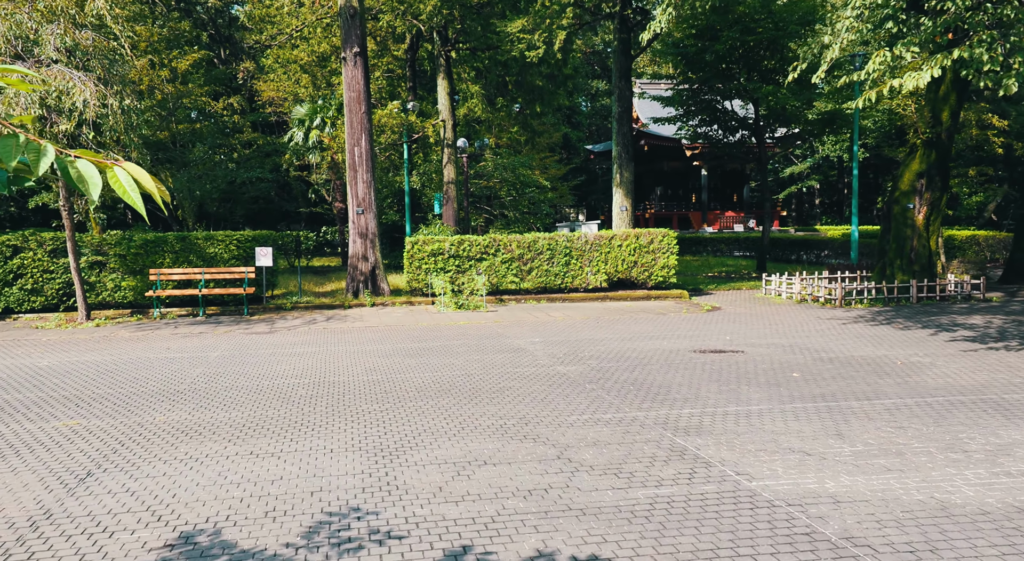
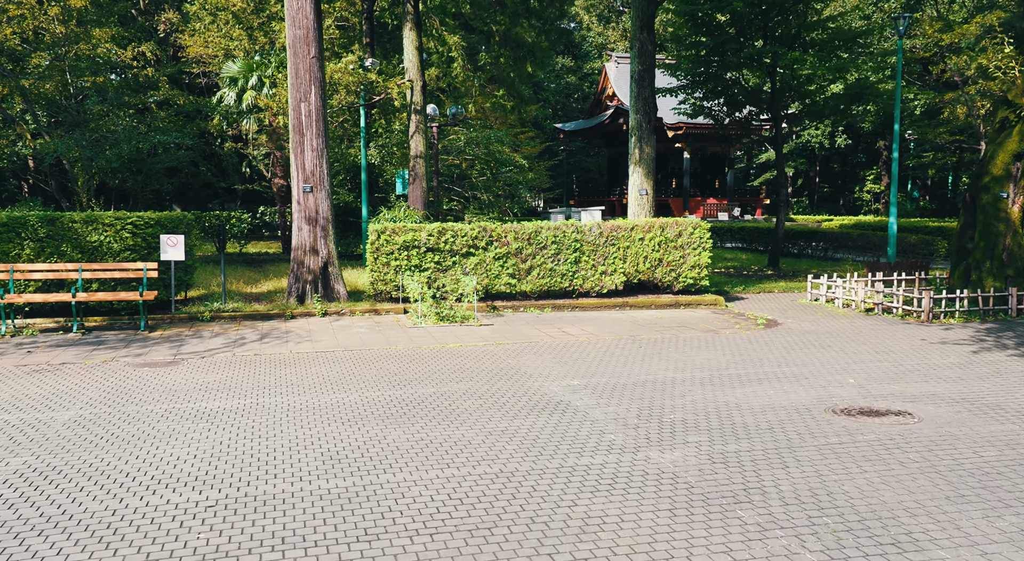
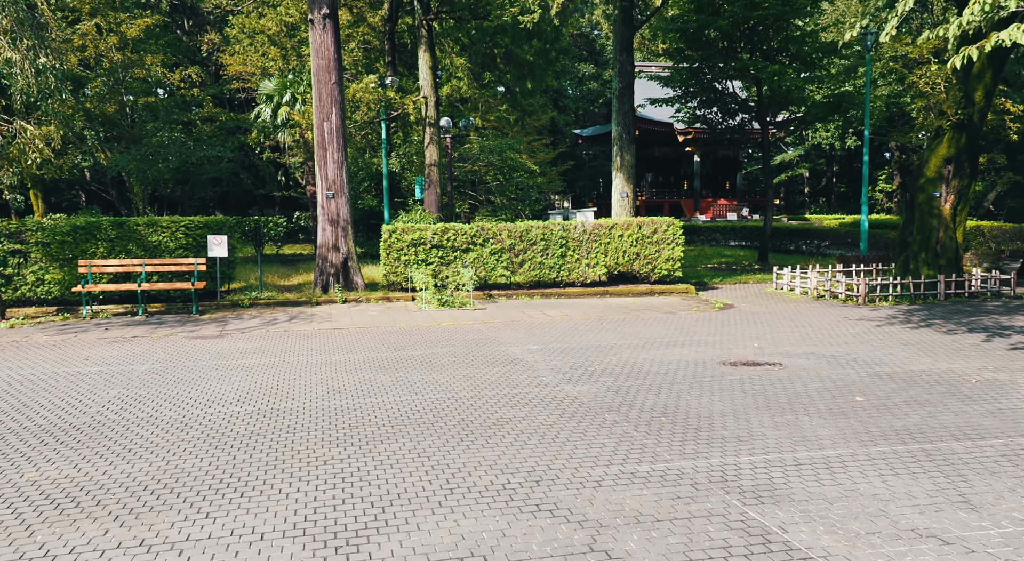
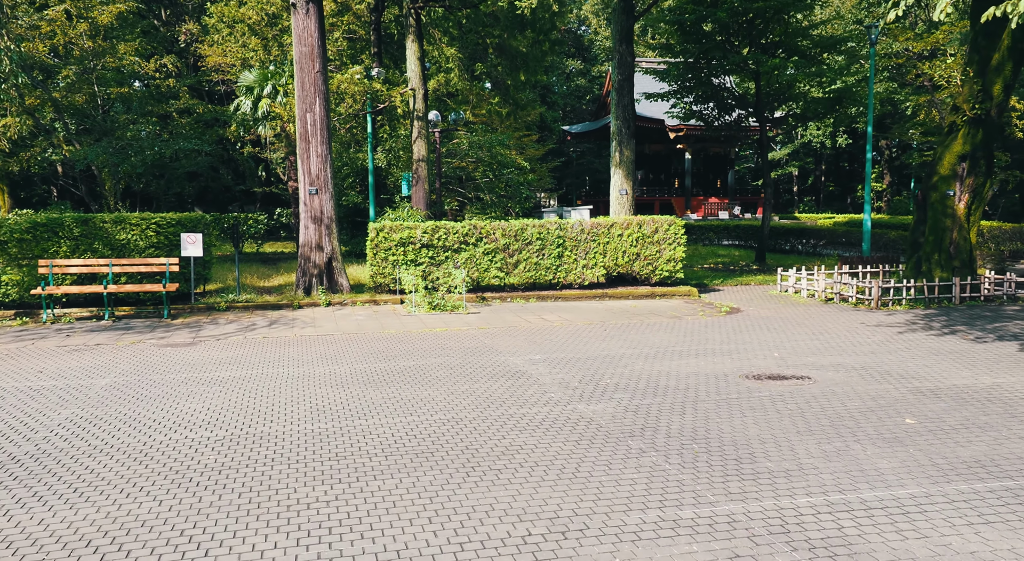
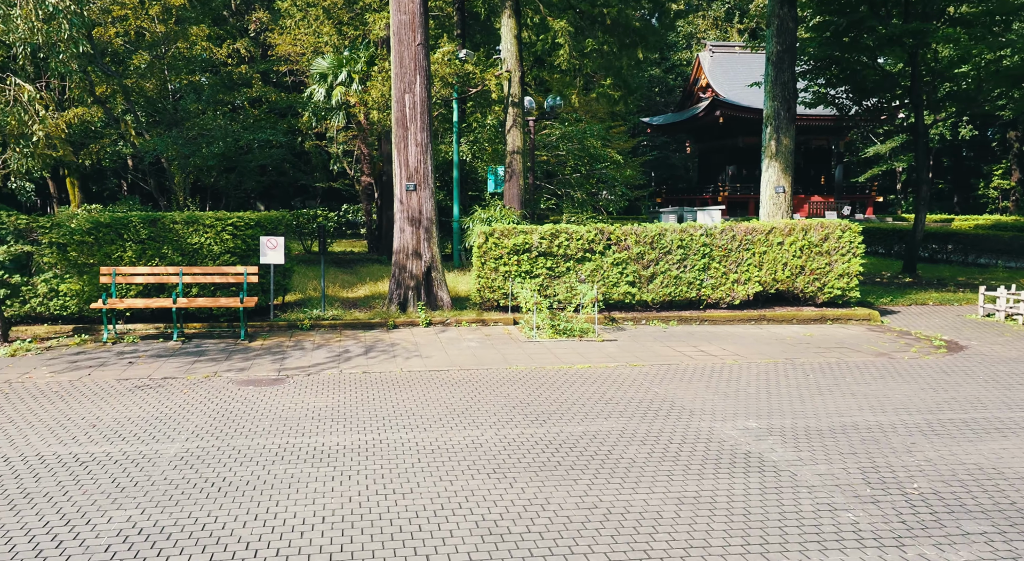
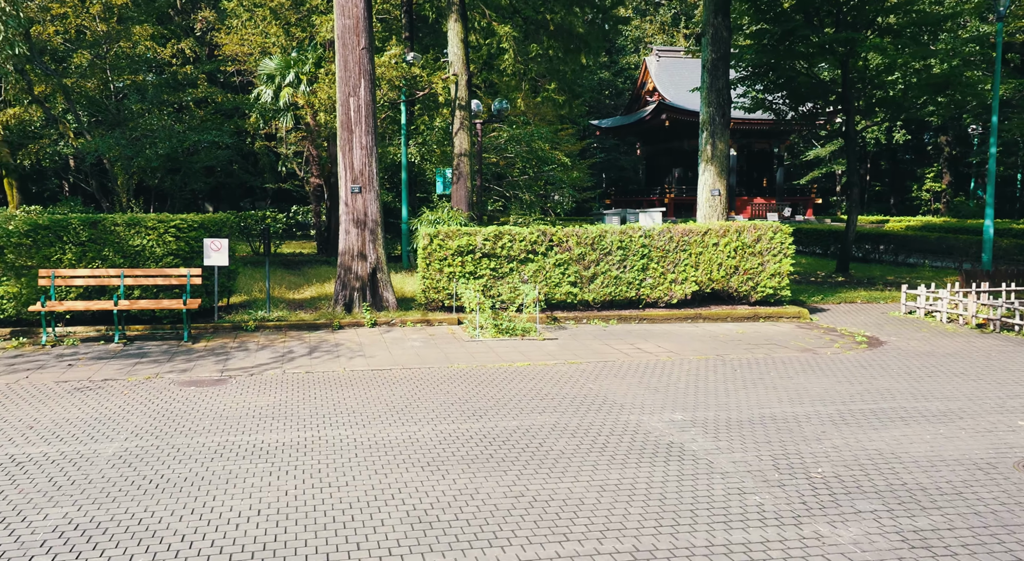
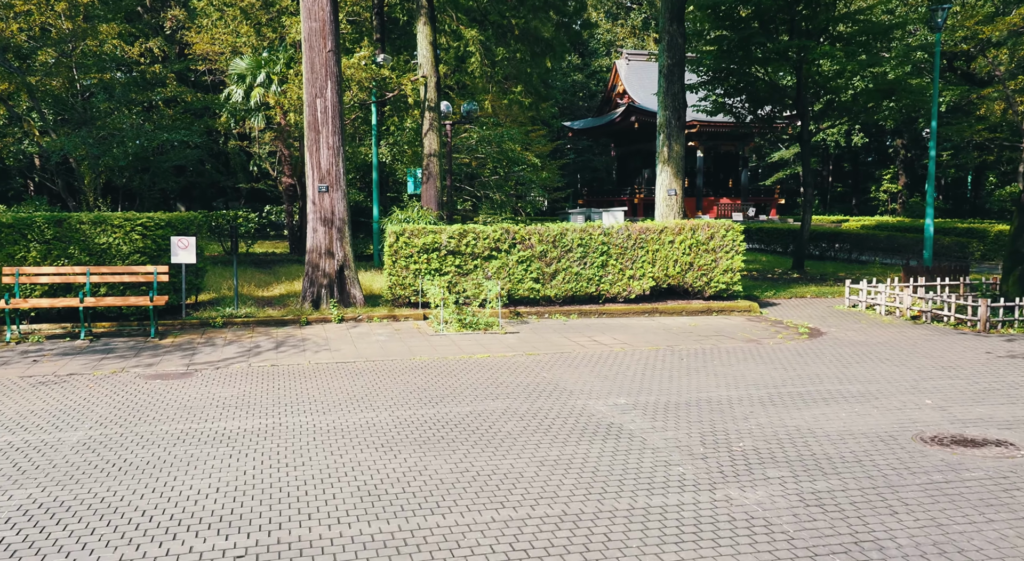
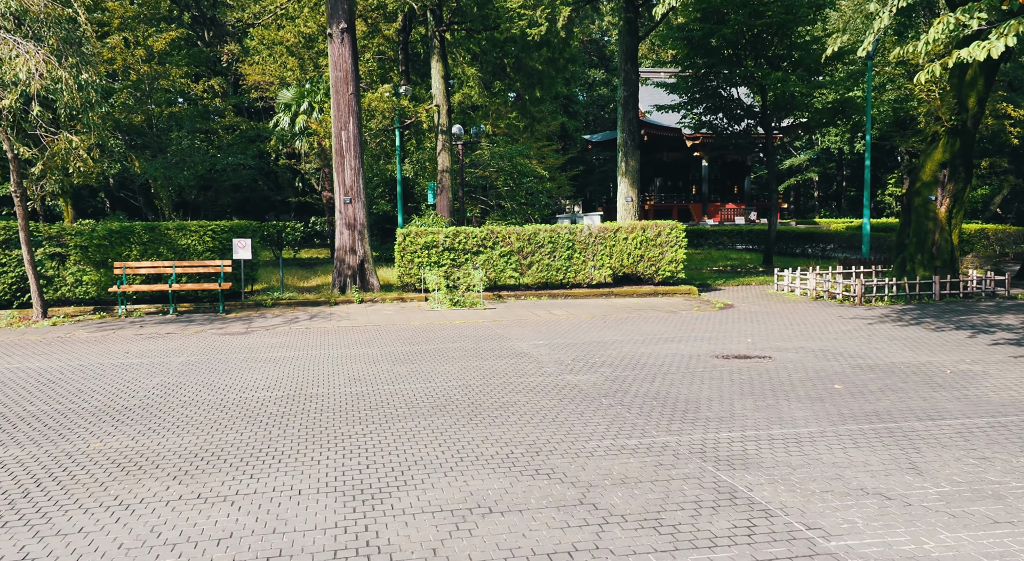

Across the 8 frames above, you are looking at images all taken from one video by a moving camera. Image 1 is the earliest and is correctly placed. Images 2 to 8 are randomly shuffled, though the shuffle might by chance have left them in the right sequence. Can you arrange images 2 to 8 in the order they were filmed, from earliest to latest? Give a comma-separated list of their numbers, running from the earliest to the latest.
8, 3, 4, 2, 7, 6, 5
